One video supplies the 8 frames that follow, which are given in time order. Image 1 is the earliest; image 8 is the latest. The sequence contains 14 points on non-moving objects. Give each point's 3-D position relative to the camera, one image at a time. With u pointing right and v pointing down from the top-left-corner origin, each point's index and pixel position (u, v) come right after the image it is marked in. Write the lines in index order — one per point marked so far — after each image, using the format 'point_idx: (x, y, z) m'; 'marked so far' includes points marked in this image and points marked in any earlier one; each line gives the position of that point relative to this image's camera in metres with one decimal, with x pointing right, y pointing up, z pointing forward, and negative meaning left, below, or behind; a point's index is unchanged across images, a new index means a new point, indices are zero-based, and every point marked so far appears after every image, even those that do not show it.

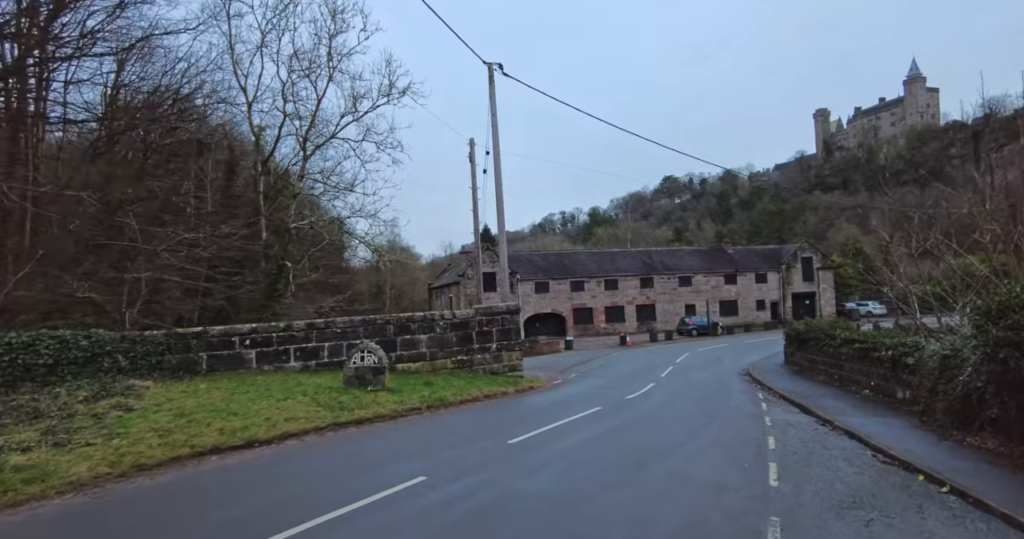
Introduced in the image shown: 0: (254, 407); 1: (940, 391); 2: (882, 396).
0: (-3.8, -2.0, +9.1) m
1: (+6.5, -1.8, +9.4) m
2: (+7.5, -2.6, +12.6) m
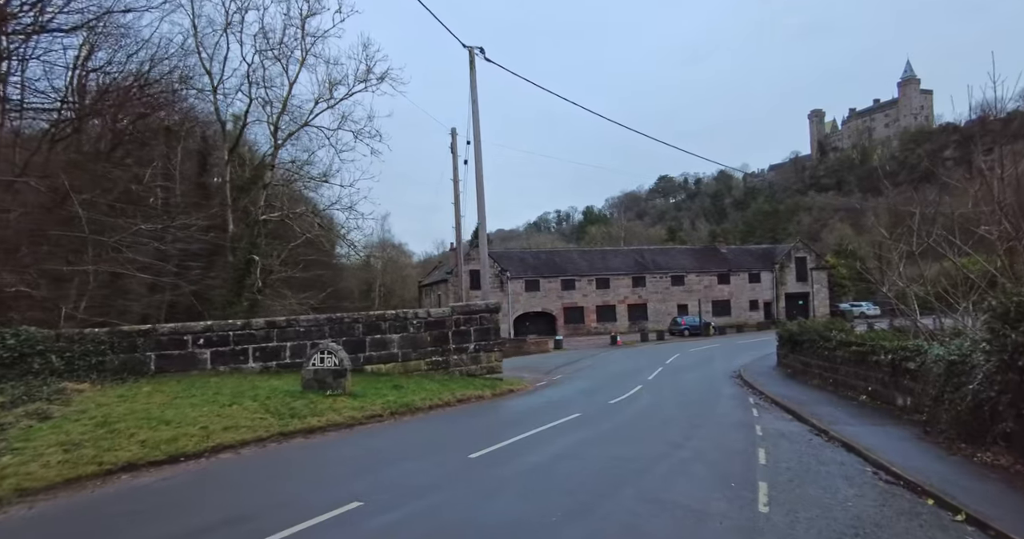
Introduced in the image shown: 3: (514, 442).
0: (-4.3, -1.9, +8.2) m
1: (+6.0, -1.8, +8.6) m
2: (+7.1, -2.6, +11.8) m
3: (0.0, -2.8, +10.0) m
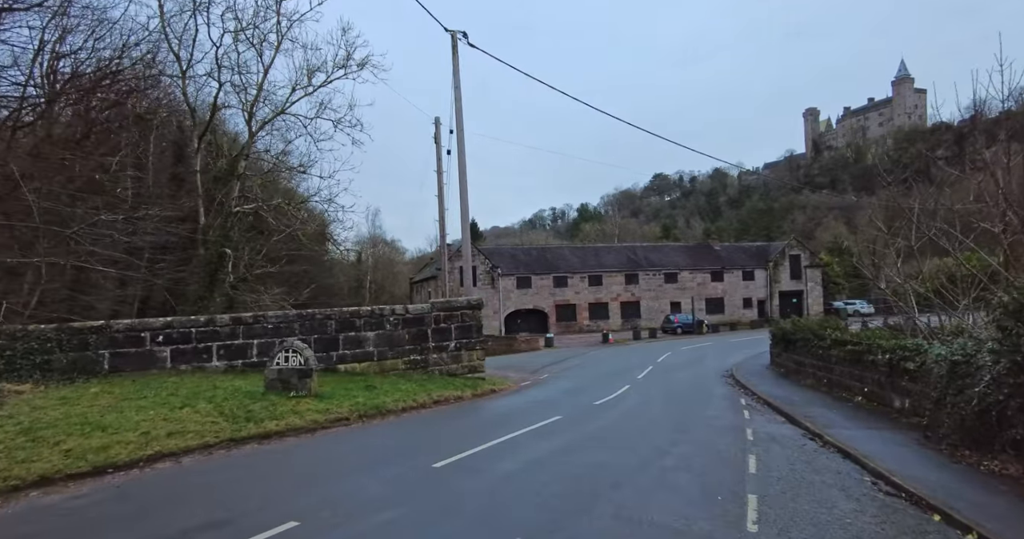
0: (-4.6, -1.8, +7.6) m
1: (+5.7, -1.7, +8.0) m
2: (+6.7, -2.5, +11.2) m
3: (-0.3, -2.7, +9.4) m
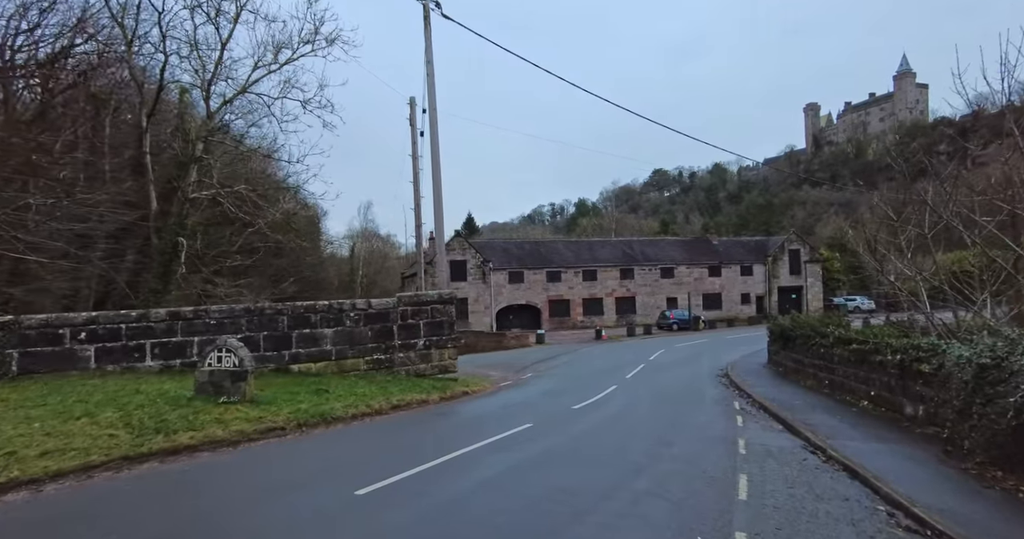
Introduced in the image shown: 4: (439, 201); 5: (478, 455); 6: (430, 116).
0: (-5.2, -1.7, +6.4) m
1: (+5.1, -1.6, +6.8) m
2: (+6.1, -2.3, +10.1) m
3: (-0.9, -2.5, +8.2) m
4: (-1.8, +1.7, +15.0) m
5: (-0.5, -2.6, +8.4) m
6: (-2.0, +3.8, +15.0) m
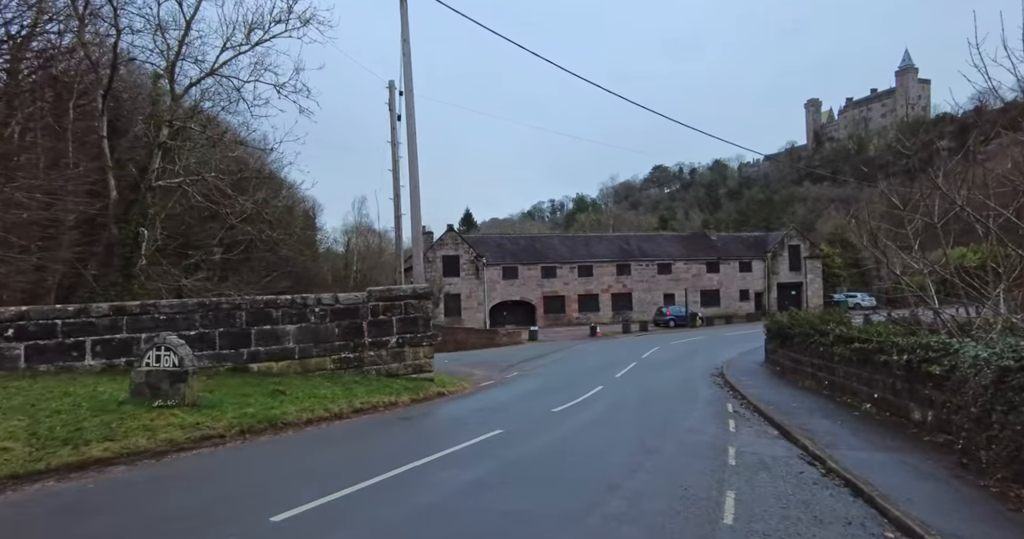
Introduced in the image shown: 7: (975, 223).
0: (-5.6, -1.6, +5.6) m
1: (+4.7, -1.5, +6.0) m
2: (+5.7, -2.2, +9.2) m
3: (-1.3, -2.4, +7.4) m
4: (-2.2, +1.8, +14.2) m
5: (-0.9, -2.5, +7.6) m
6: (-2.4, +3.9, +14.2) m
7: (+7.0, +0.7, +9.3) m
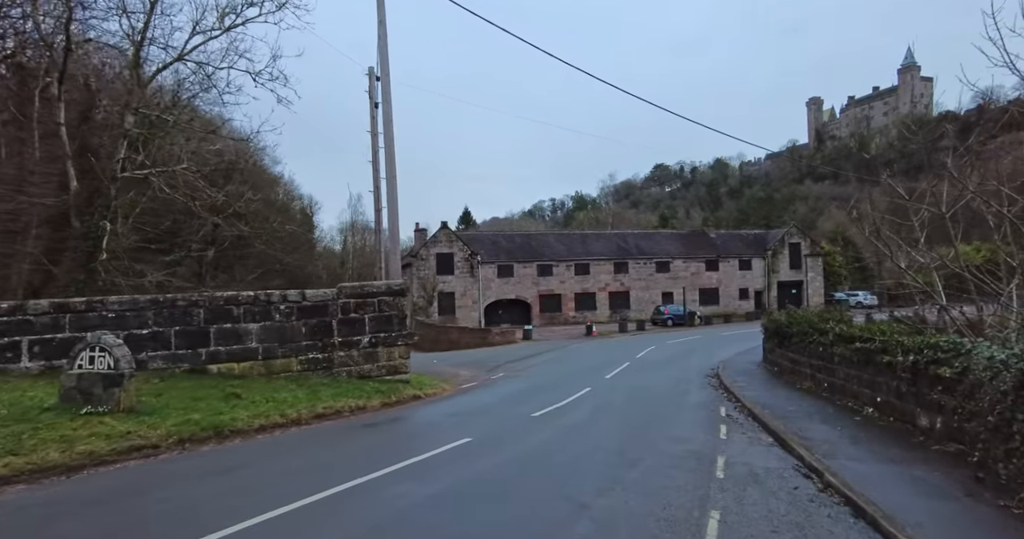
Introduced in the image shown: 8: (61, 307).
0: (-6.0, -1.5, +4.9) m
1: (+4.3, -1.4, +5.3) m
2: (+5.3, -2.1, +8.5) m
3: (-1.7, -2.3, +6.7) m
4: (-2.6, +1.9, +13.5) m
5: (-1.3, -2.4, +6.9) m
6: (-2.8, +4.0, +13.5) m
7: (+6.6, +0.8, +8.5) m
8: (-6.5, -0.5, +8.9) m
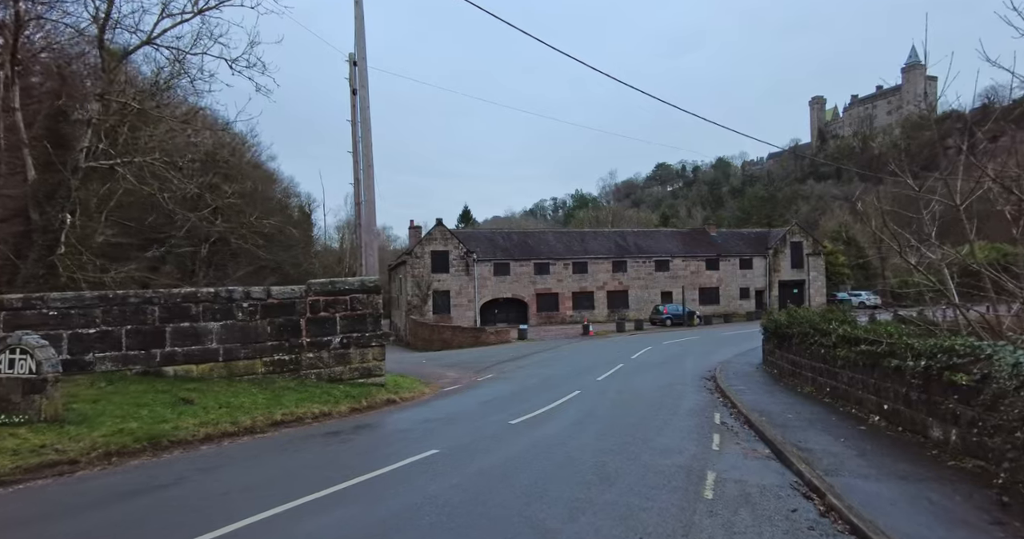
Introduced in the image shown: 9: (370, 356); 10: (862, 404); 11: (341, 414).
0: (-6.4, -1.4, +4.2) m
1: (+4.0, -1.4, +4.6) m
2: (+5.0, -2.1, +7.8) m
3: (-2.1, -2.3, +5.9) m
4: (-2.9, +2.0, +12.8) m
5: (-1.6, -2.3, +6.2) m
6: (-3.1, +4.1, +12.7) m
7: (+6.2, +0.8, +7.8) m
8: (-6.9, -0.5, +8.2) m
9: (-2.6, -1.6, +11.2) m
10: (+5.4, -2.1, +9.5) m
11: (-2.7, -2.2, +9.6) m
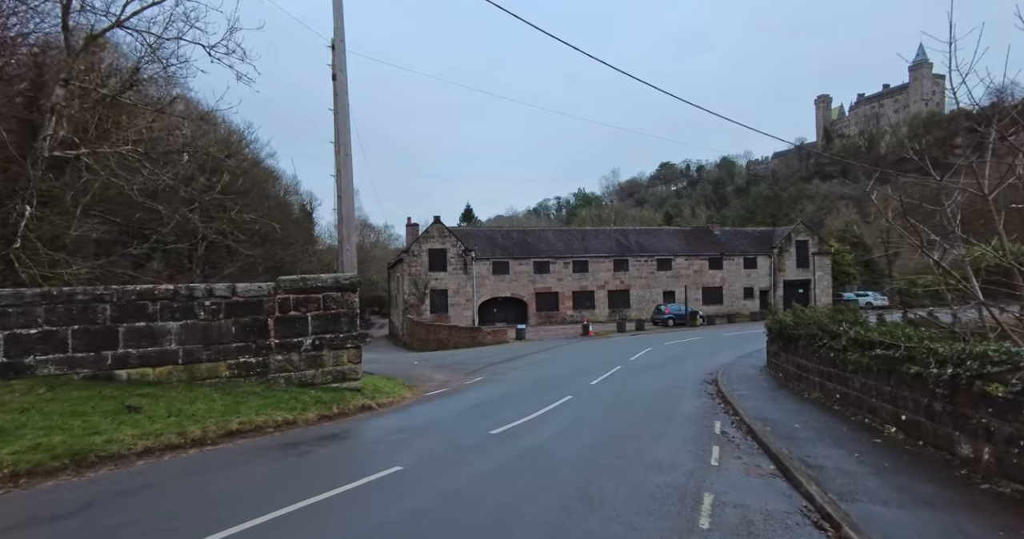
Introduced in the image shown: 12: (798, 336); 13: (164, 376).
0: (-6.6, -1.3, +3.4) m
1: (+3.7, -1.3, +3.8) m
2: (+4.7, -2.0, +7.0) m
3: (-2.3, -2.2, +5.2) m
4: (-3.2, +2.1, +12.0) m
5: (-1.9, -2.3, +5.4) m
6: (-3.3, +4.2, +12.0) m
7: (+6.0, +0.9, +7.0) m
8: (-7.1, -0.4, +7.5) m
9: (-2.8, -1.5, +10.4) m
10: (+5.2, -2.0, +8.7) m
11: (-2.9, -2.2, +8.8) m
12: (+6.3, -1.5, +13.6) m
13: (-5.0, -1.5, +8.9) m
